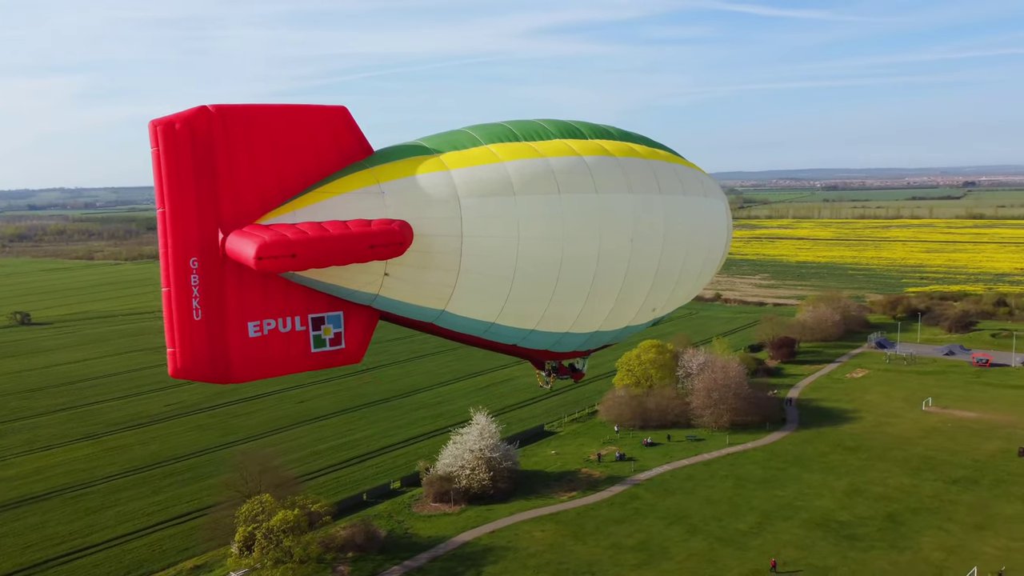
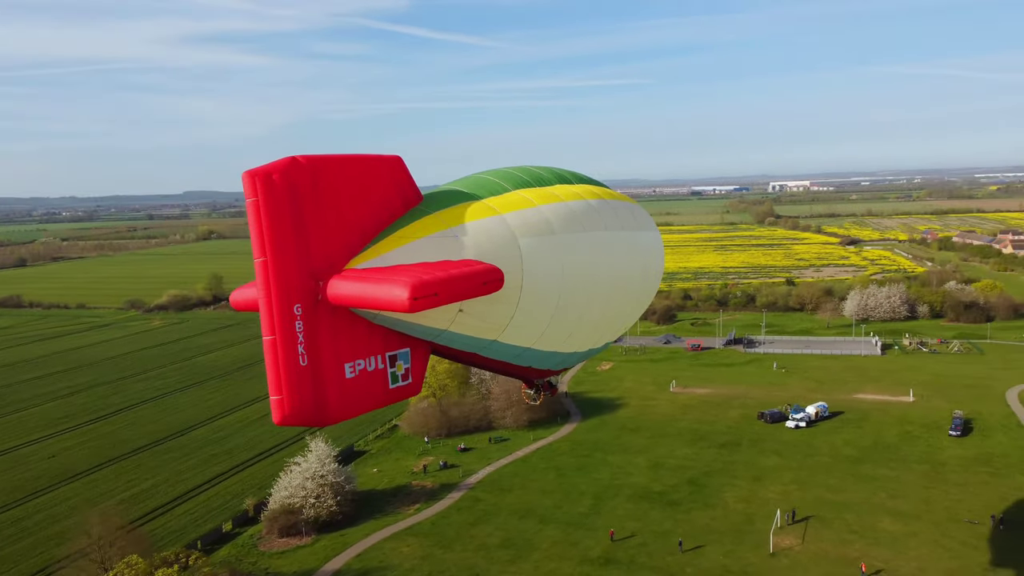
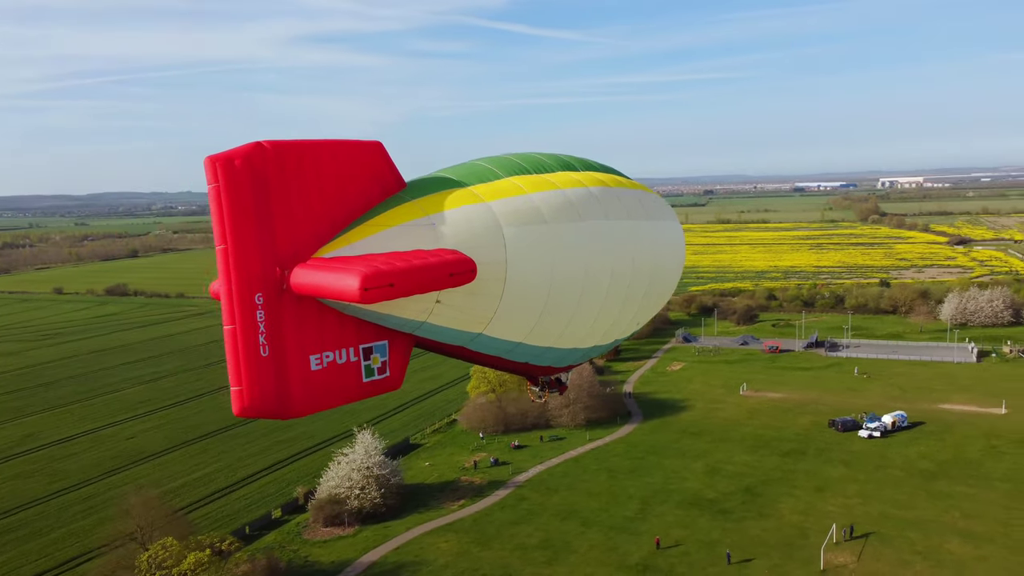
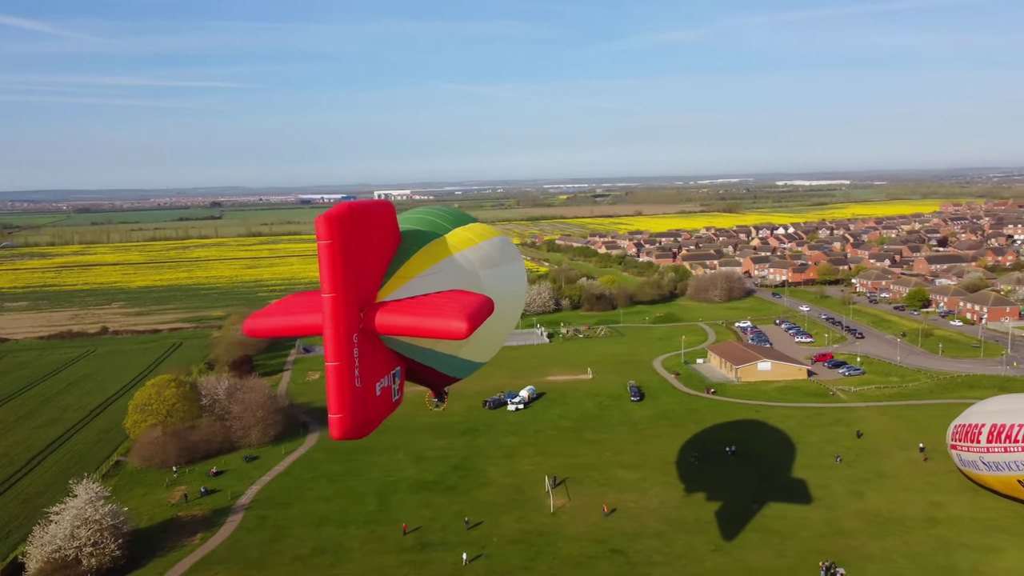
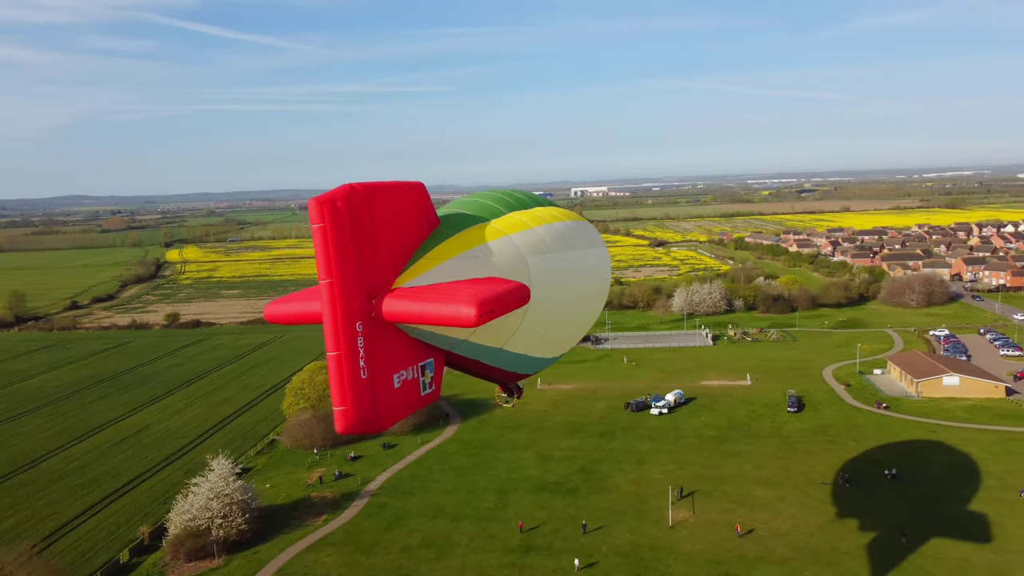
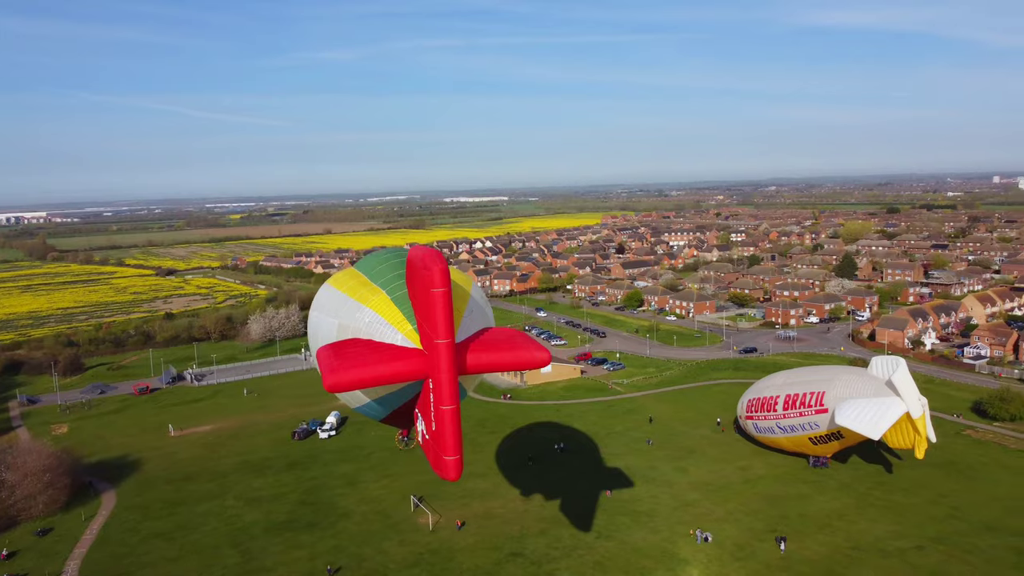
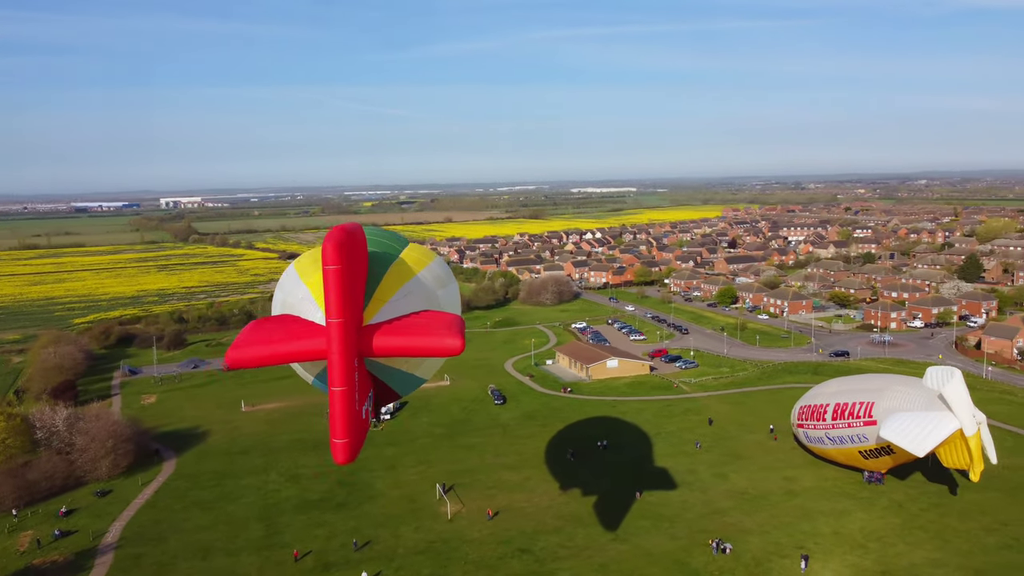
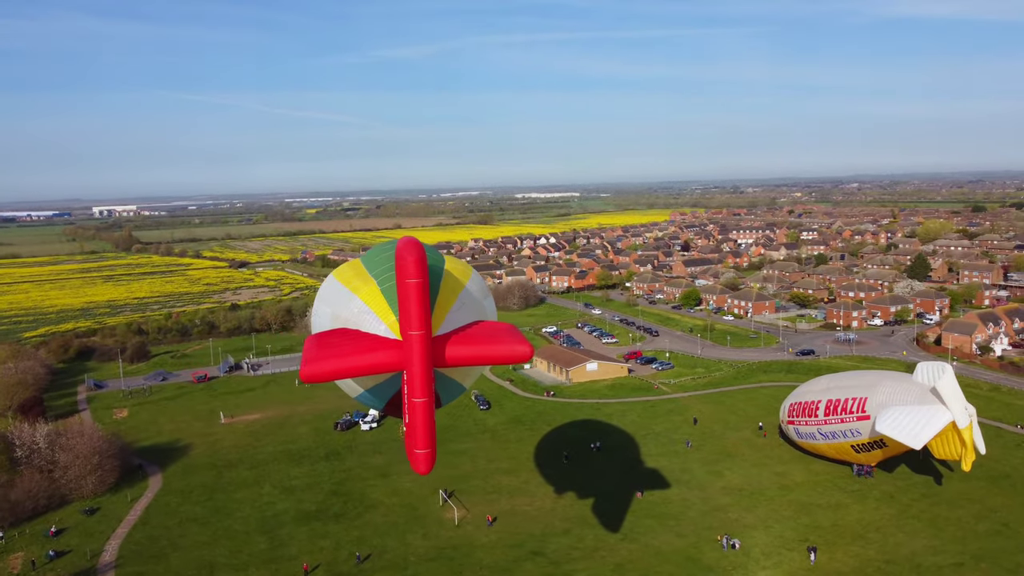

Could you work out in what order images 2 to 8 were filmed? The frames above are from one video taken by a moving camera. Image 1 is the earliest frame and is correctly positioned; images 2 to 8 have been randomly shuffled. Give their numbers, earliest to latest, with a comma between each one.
3, 2, 5, 4, 7, 8, 6
